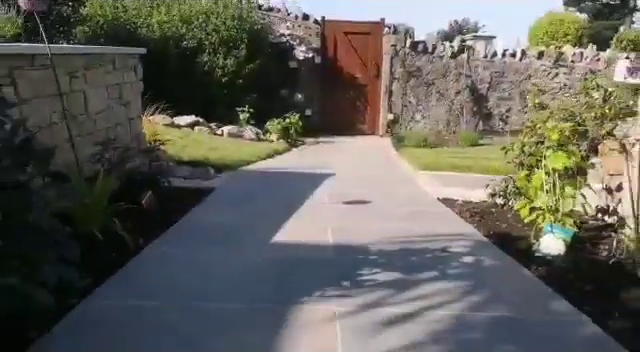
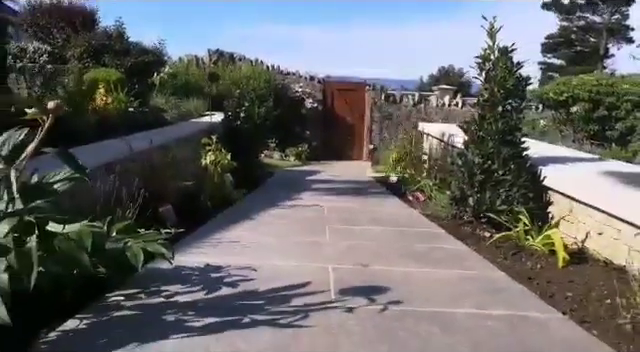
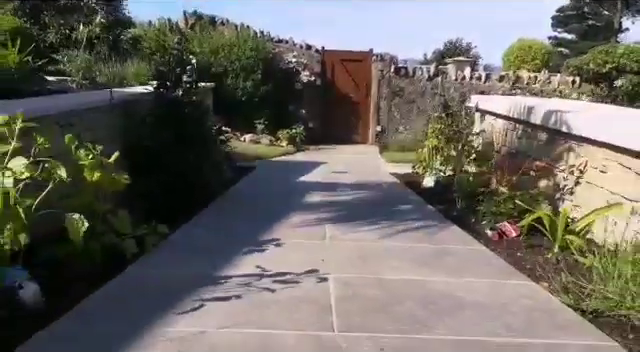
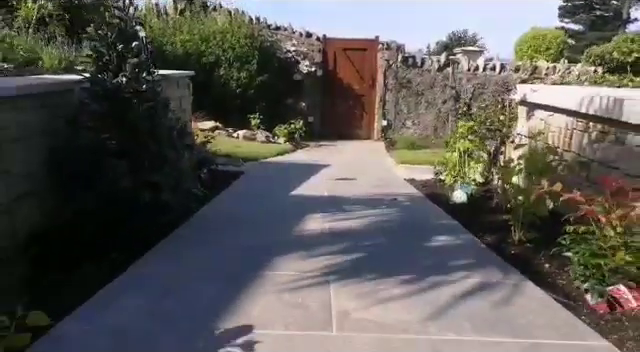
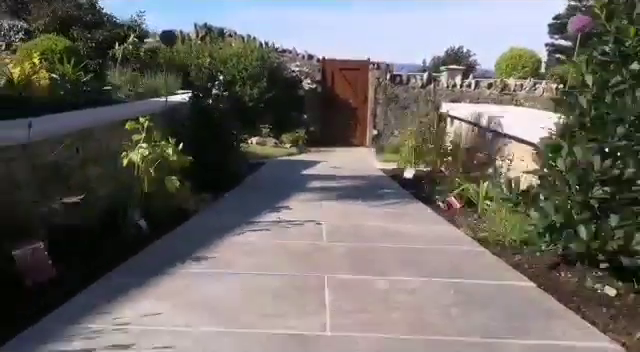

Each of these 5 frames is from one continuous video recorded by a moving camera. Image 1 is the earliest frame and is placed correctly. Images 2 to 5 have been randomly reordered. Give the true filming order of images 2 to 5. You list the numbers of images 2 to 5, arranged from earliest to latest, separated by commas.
4, 3, 5, 2
